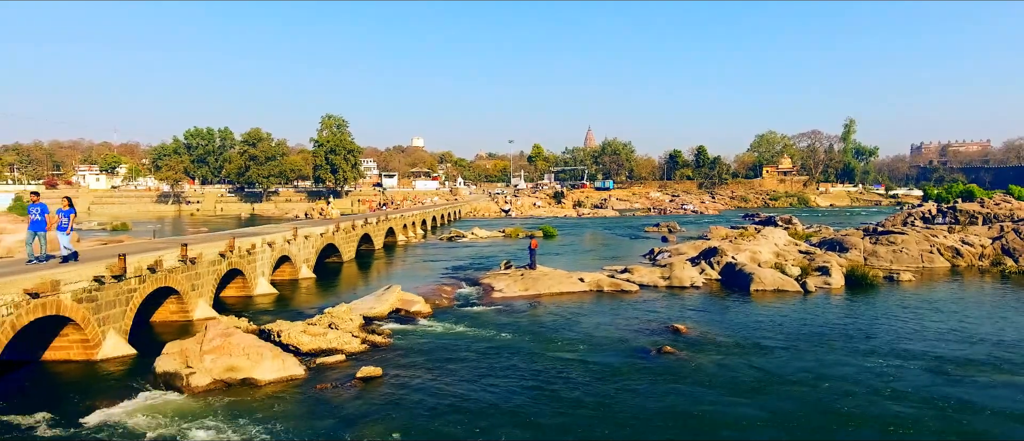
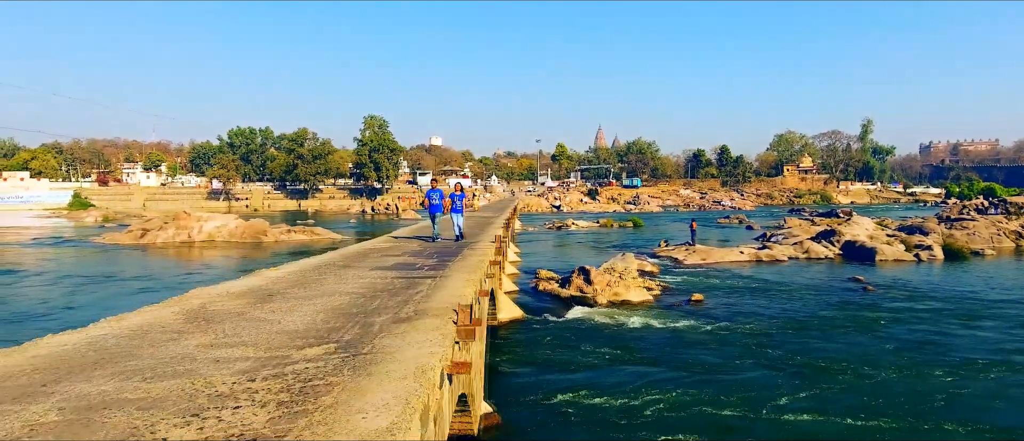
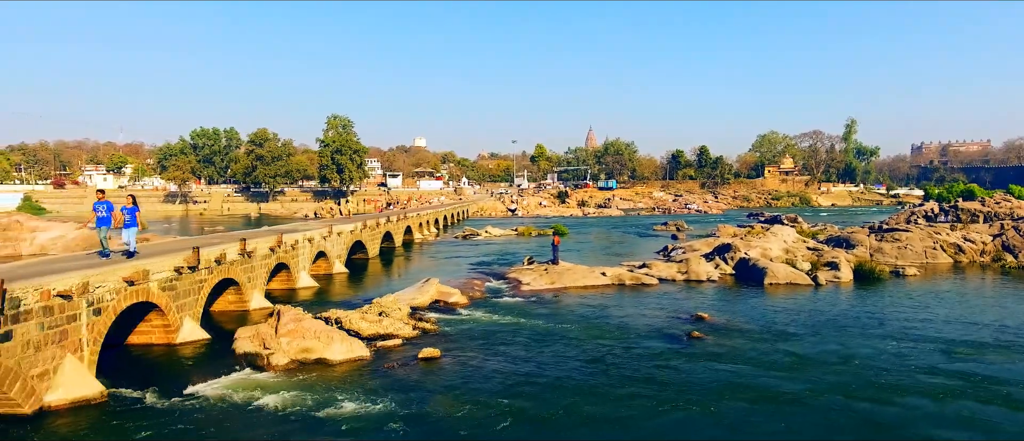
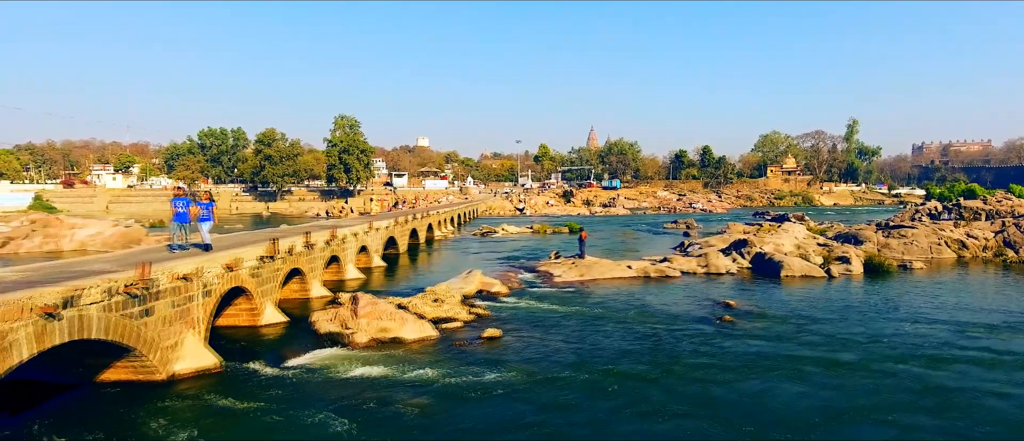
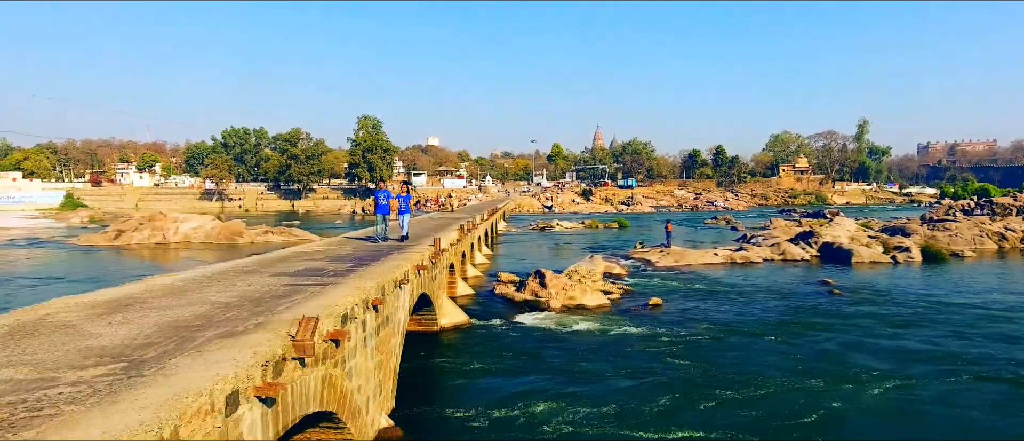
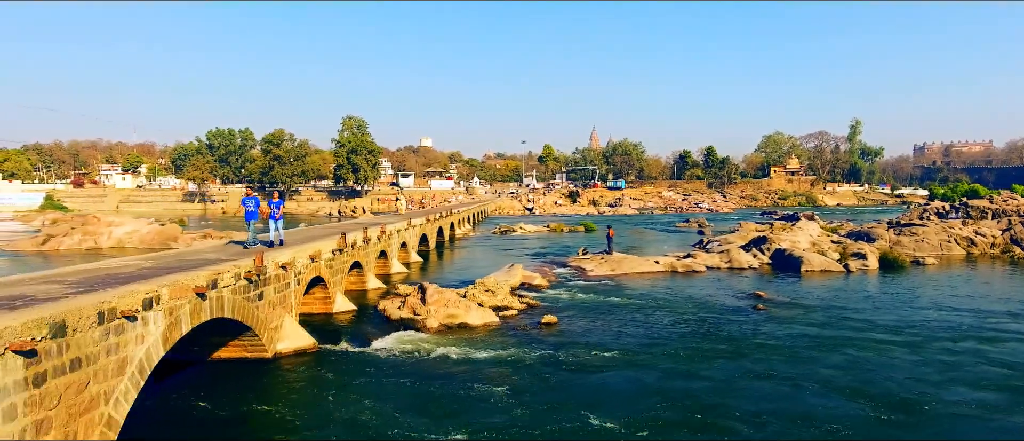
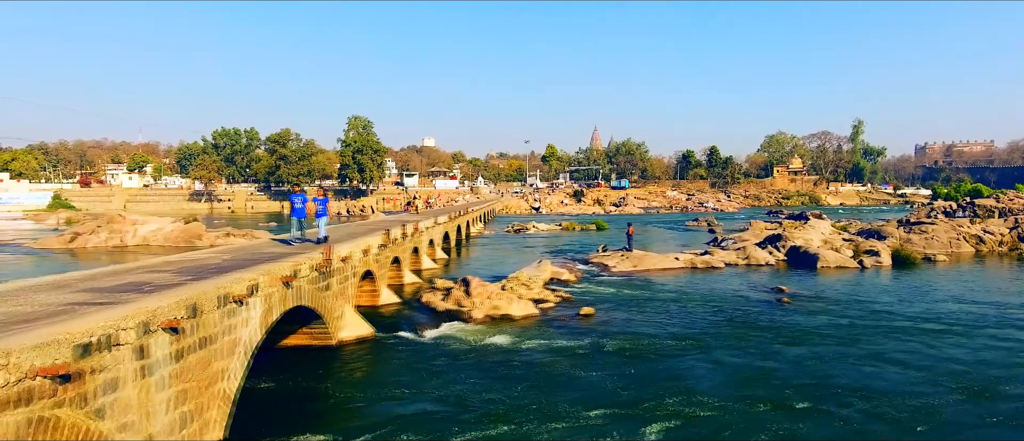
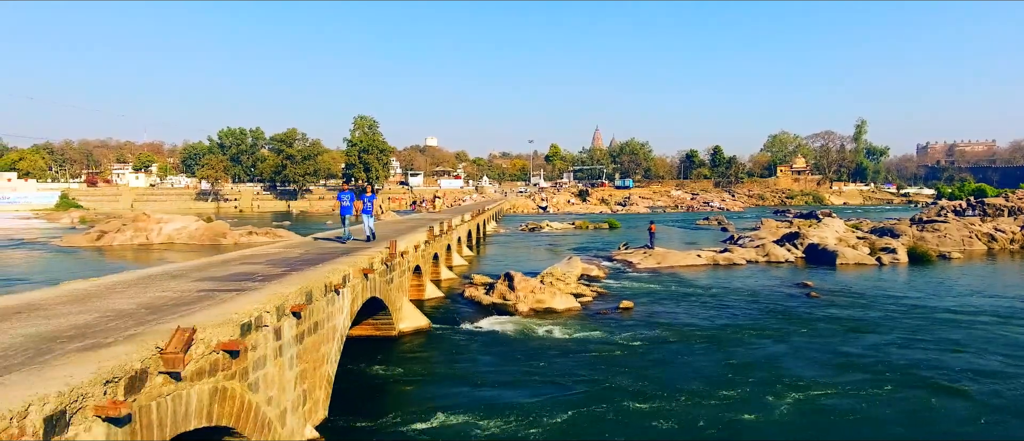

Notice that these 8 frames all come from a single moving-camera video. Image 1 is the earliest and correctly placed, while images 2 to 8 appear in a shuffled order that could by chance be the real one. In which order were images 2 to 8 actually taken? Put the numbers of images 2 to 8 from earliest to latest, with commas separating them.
3, 4, 6, 7, 8, 5, 2
